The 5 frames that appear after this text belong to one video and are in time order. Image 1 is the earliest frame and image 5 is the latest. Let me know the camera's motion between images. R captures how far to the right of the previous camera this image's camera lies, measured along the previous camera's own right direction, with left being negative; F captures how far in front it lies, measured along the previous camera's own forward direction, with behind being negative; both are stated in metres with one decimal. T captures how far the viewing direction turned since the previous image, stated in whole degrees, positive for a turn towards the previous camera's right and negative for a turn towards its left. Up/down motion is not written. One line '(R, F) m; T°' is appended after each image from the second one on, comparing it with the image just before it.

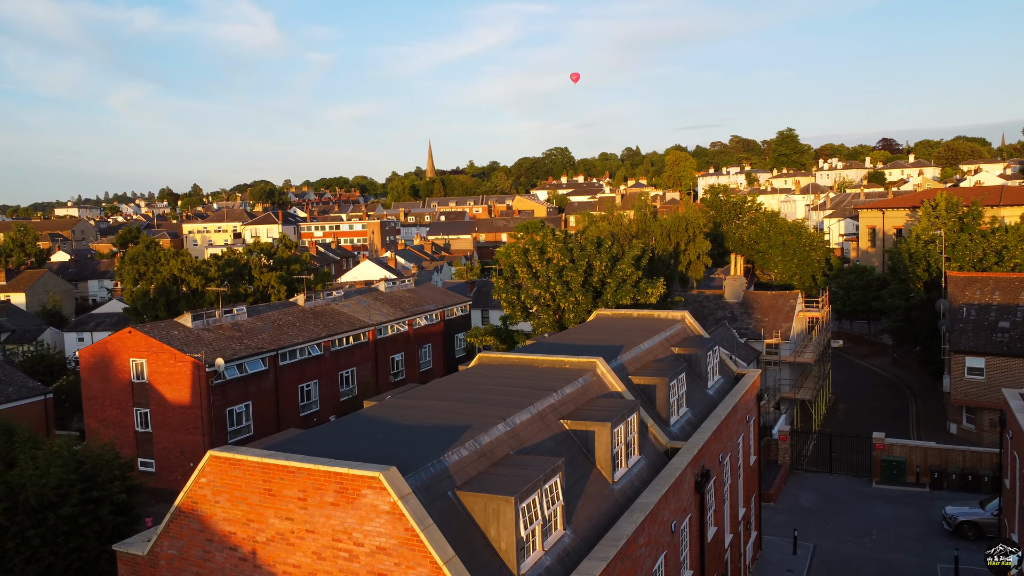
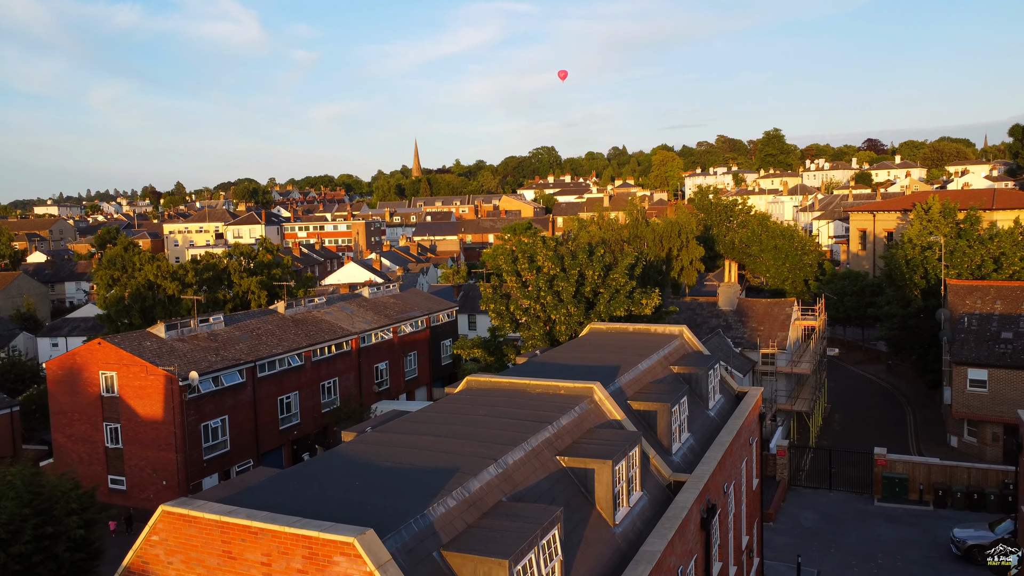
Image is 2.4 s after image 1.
(-0.1, +1.1) m; +1°
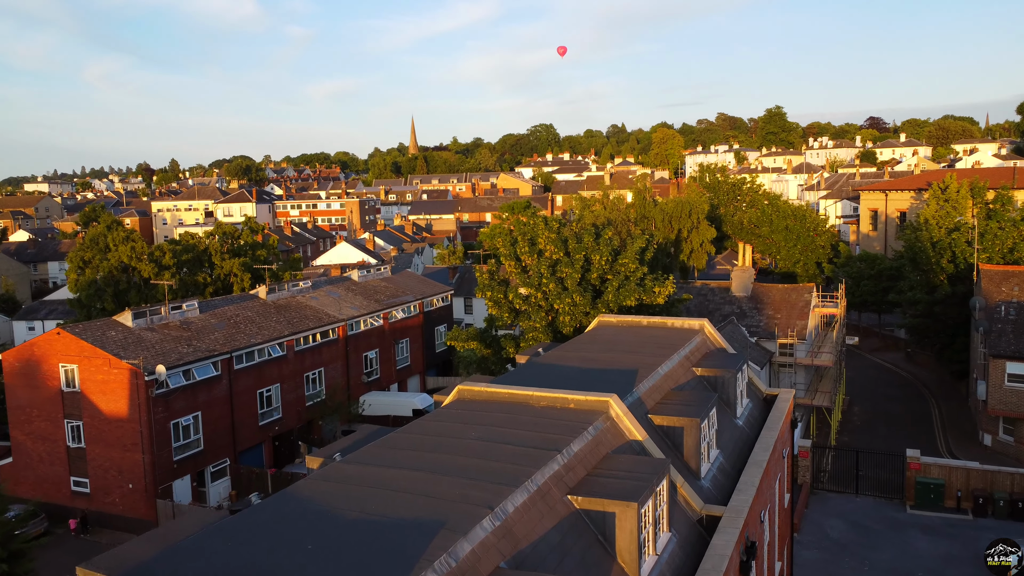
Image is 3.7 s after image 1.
(0.0, +2.3) m; 0°
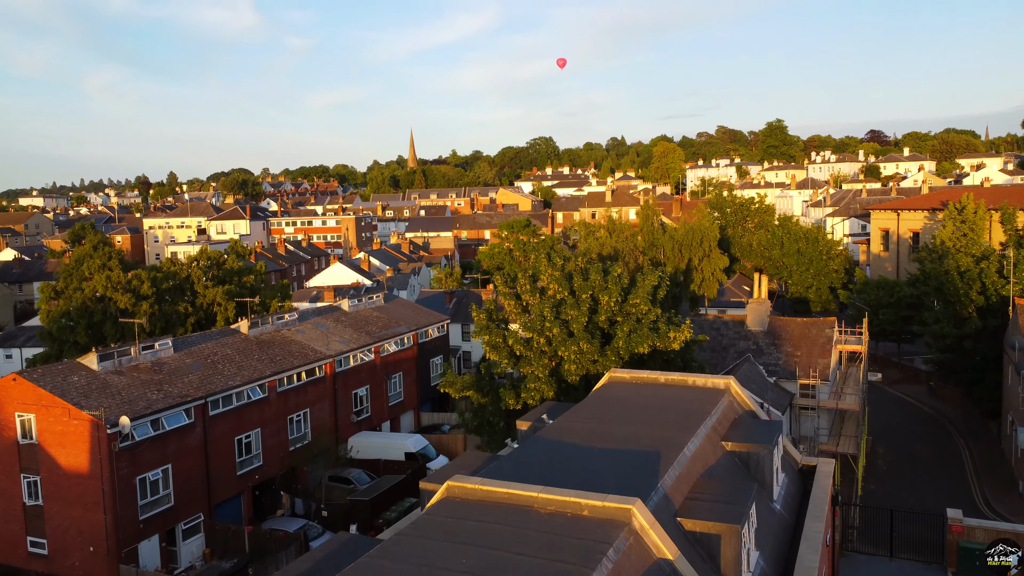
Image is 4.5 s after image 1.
(0.0, +2.0) m; 0°
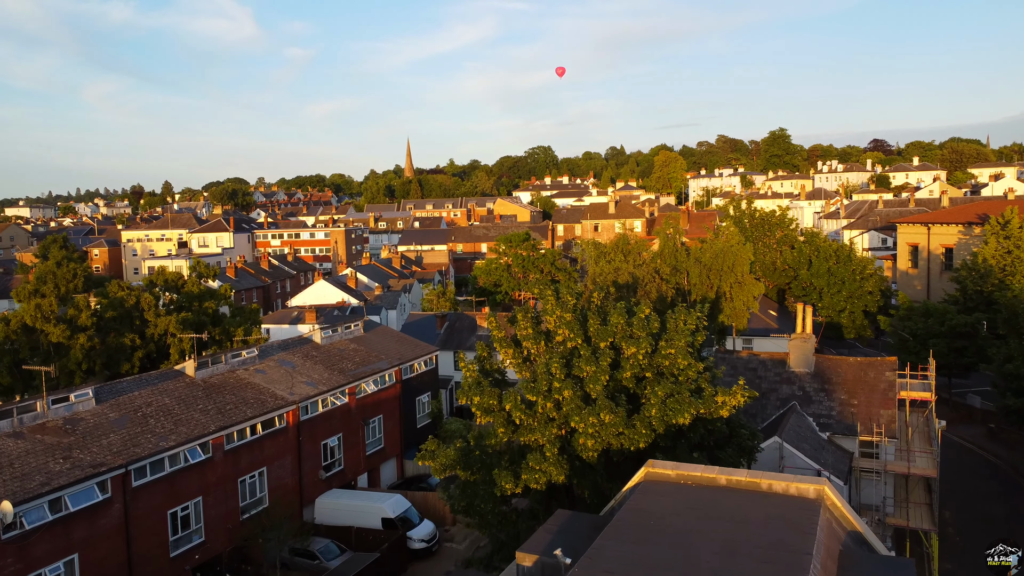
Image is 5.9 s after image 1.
(0.0, +4.6) m; 0°
